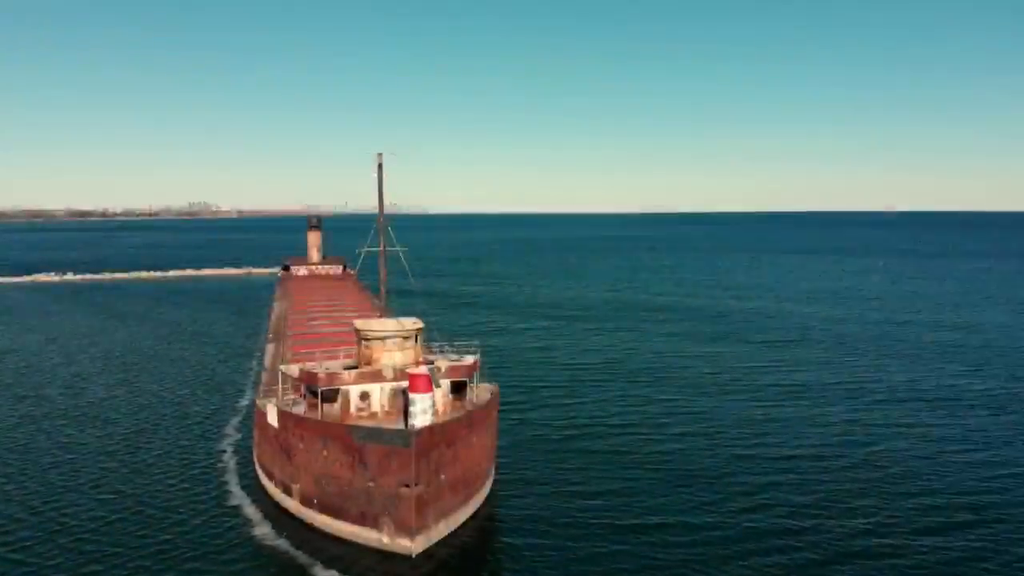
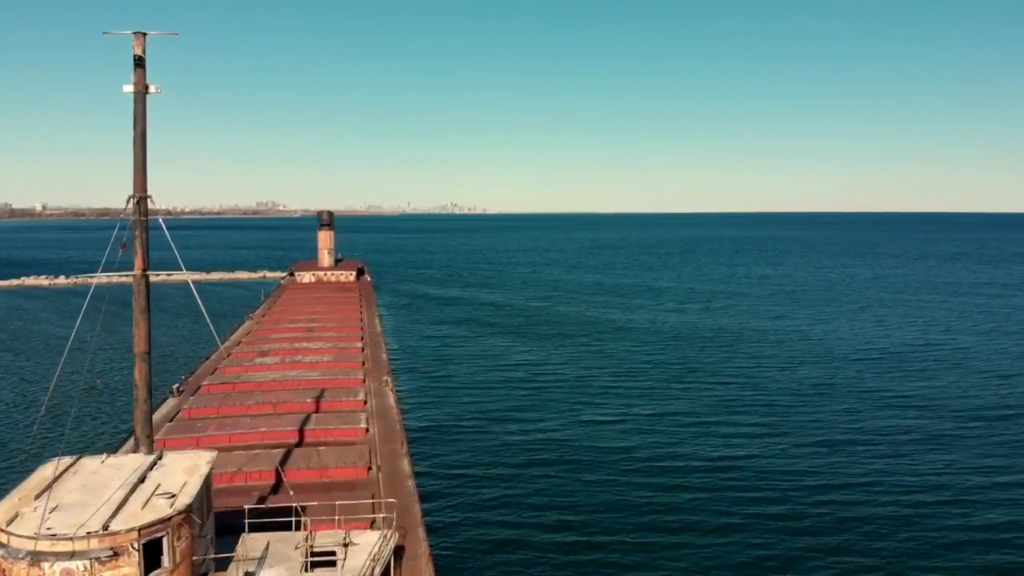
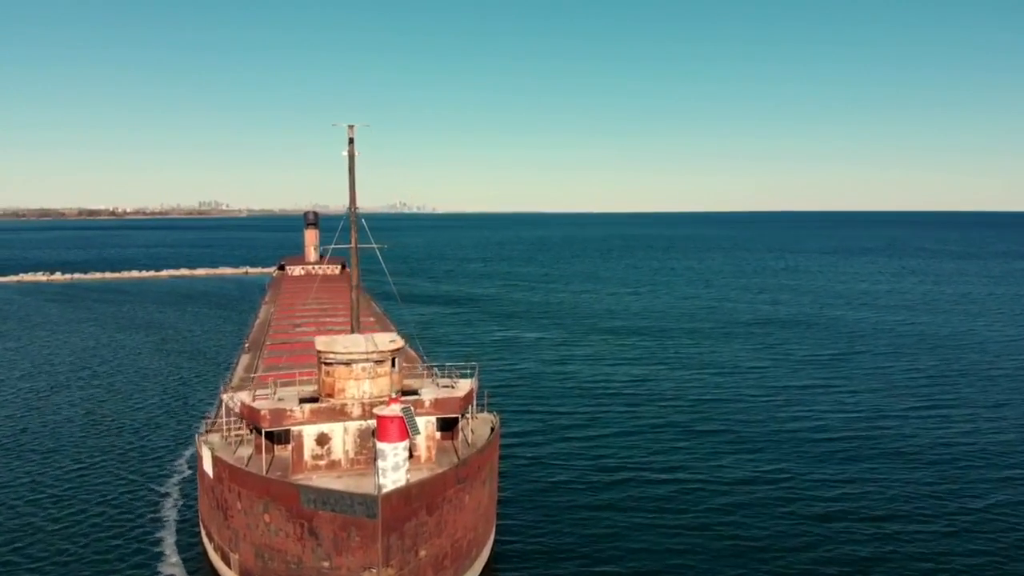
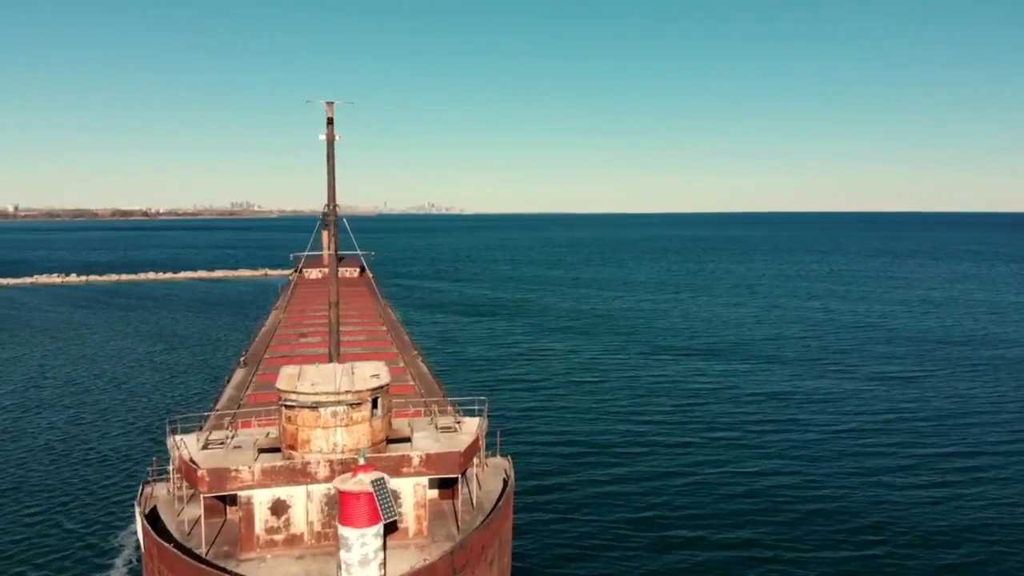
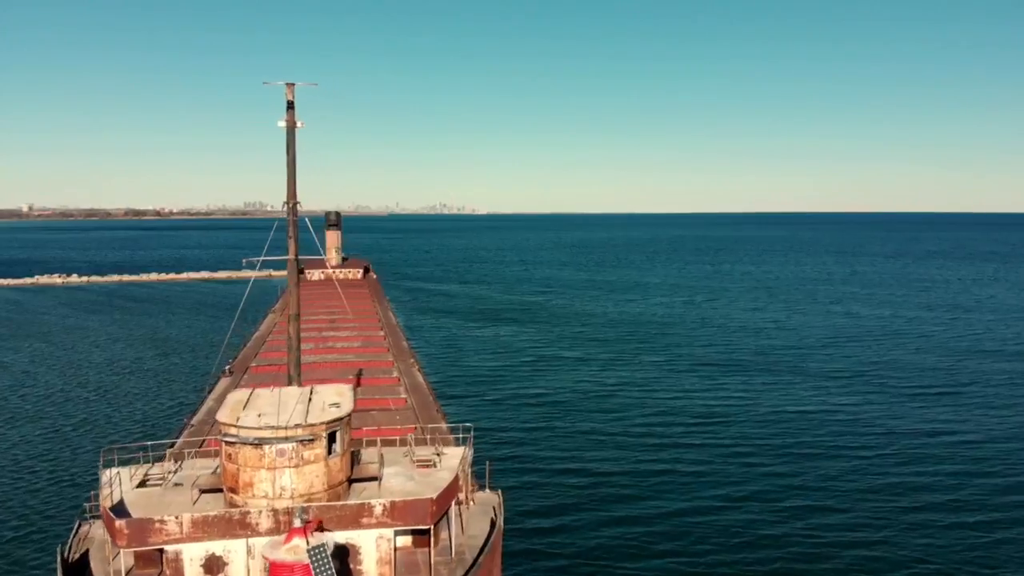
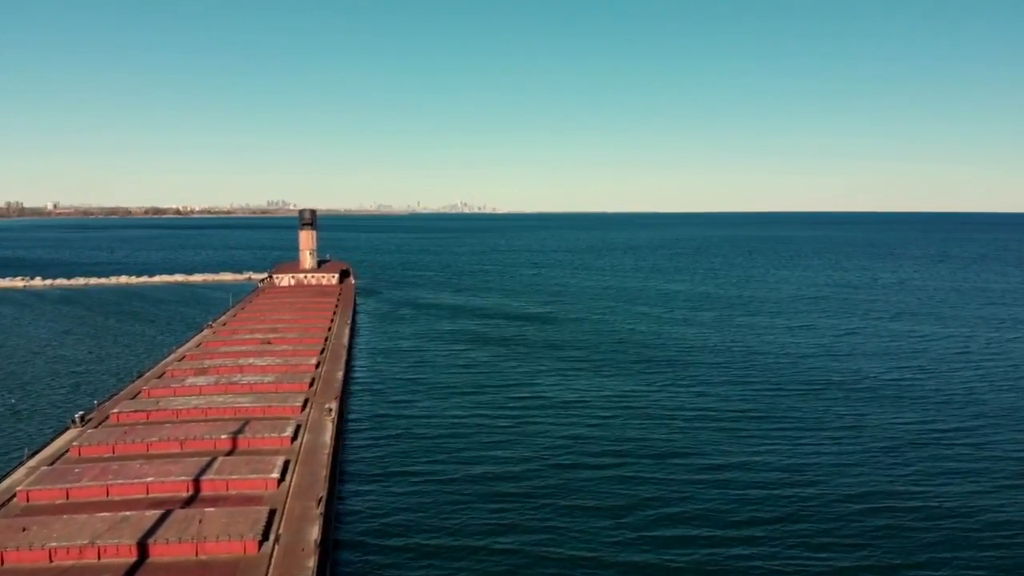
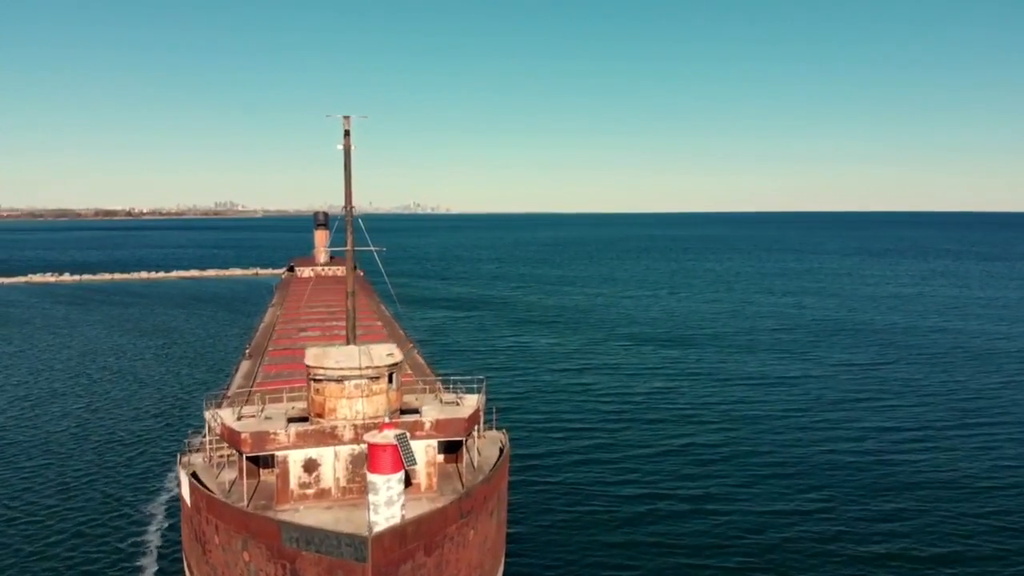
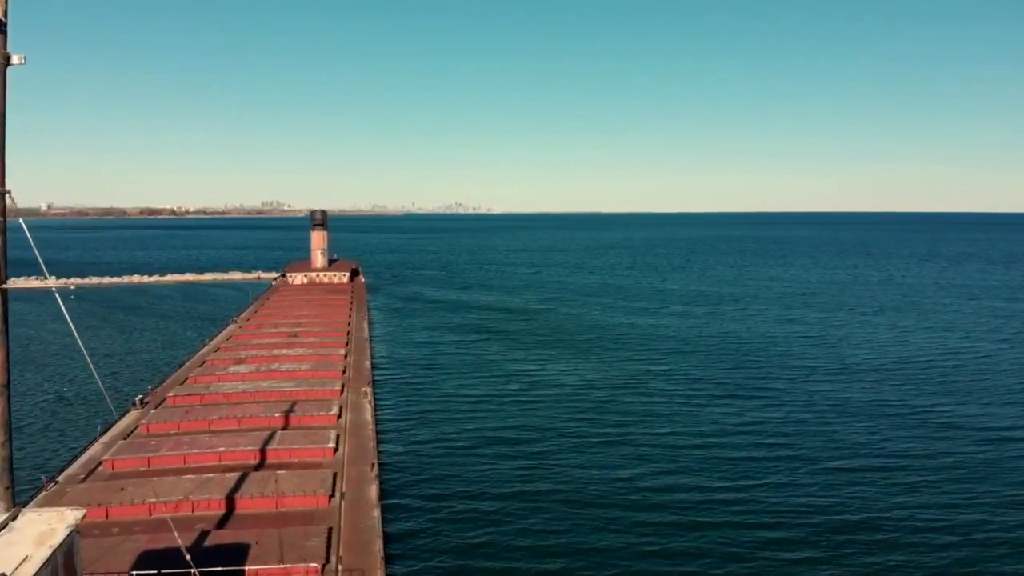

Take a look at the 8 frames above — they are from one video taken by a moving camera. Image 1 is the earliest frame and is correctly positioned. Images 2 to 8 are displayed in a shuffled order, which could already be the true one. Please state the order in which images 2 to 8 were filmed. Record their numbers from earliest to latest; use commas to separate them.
3, 7, 4, 5, 2, 8, 6
